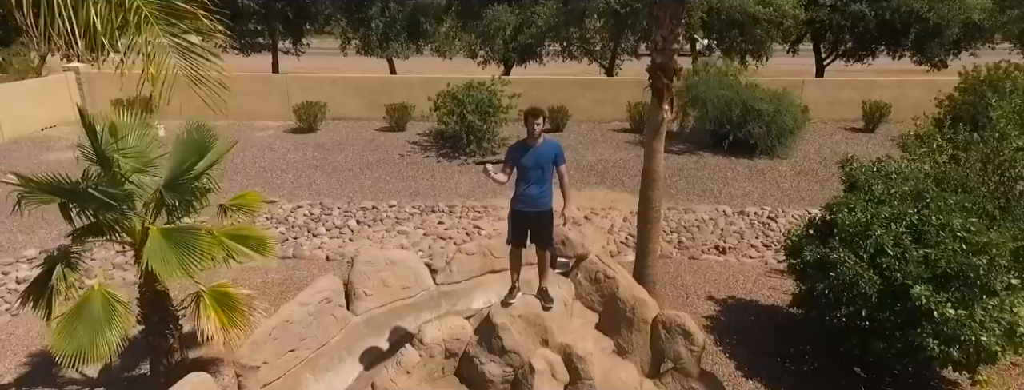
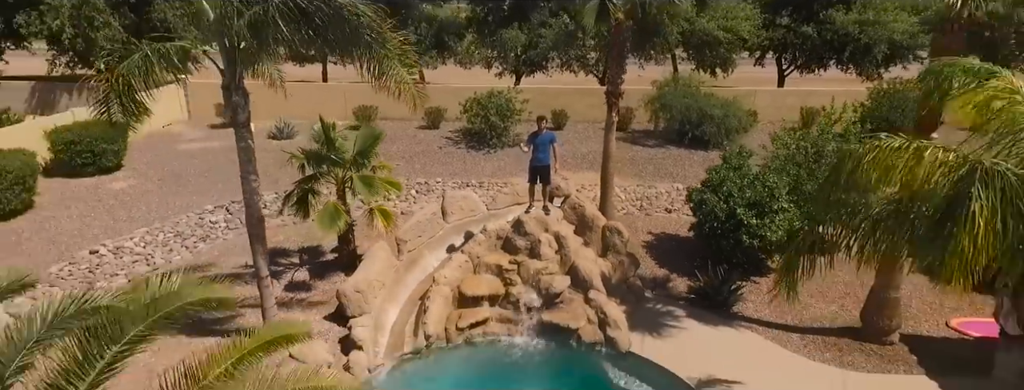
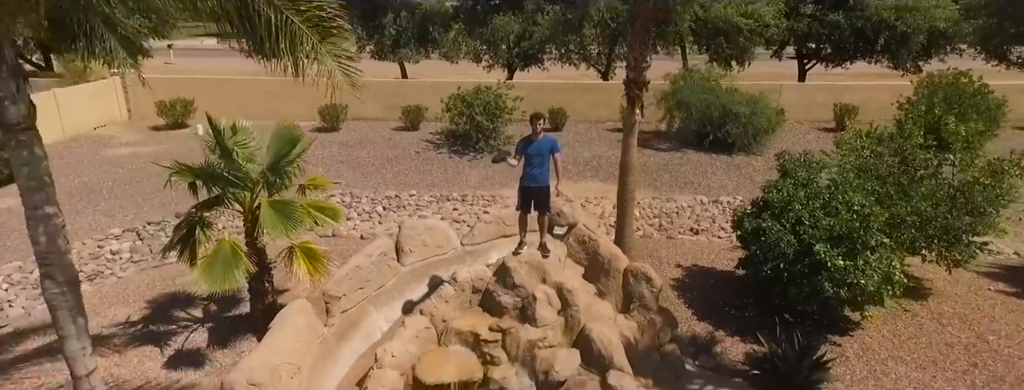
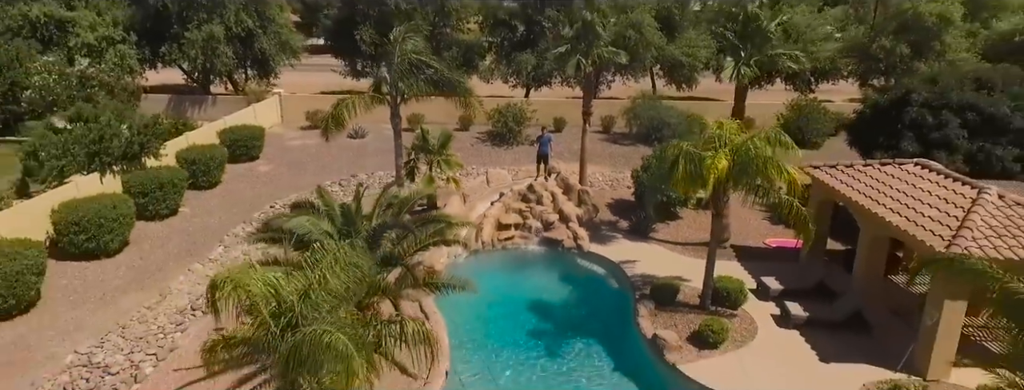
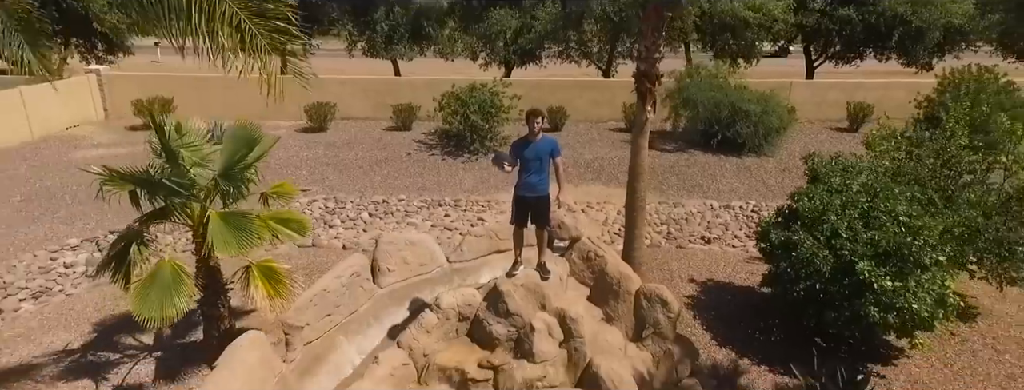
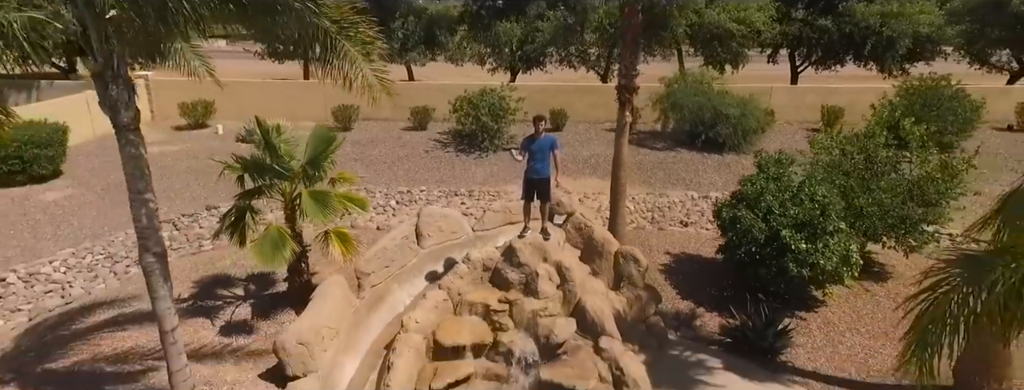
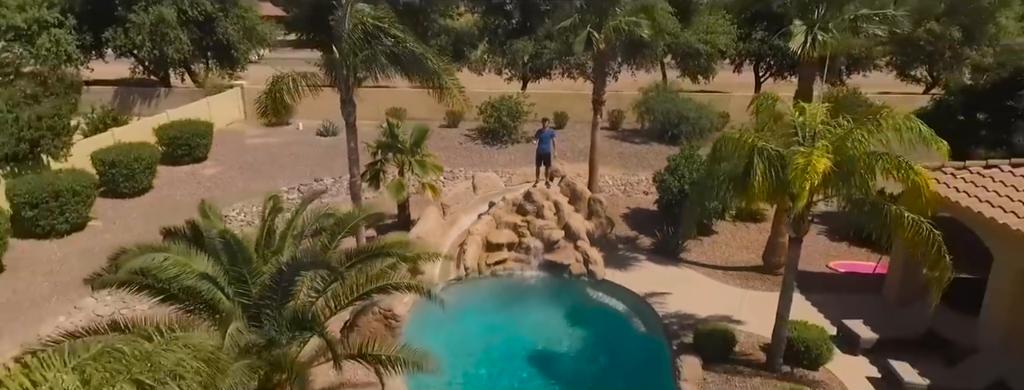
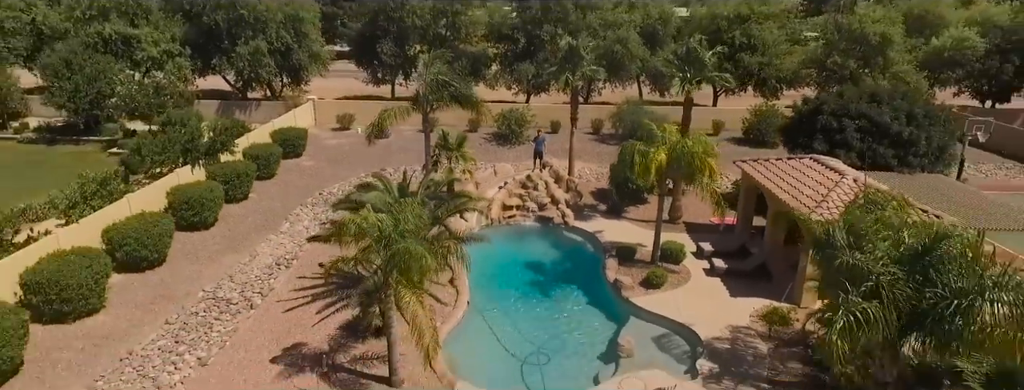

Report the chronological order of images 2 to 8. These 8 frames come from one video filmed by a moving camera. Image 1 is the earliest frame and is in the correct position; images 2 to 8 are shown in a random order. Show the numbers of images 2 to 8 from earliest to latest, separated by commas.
5, 3, 6, 2, 7, 4, 8
